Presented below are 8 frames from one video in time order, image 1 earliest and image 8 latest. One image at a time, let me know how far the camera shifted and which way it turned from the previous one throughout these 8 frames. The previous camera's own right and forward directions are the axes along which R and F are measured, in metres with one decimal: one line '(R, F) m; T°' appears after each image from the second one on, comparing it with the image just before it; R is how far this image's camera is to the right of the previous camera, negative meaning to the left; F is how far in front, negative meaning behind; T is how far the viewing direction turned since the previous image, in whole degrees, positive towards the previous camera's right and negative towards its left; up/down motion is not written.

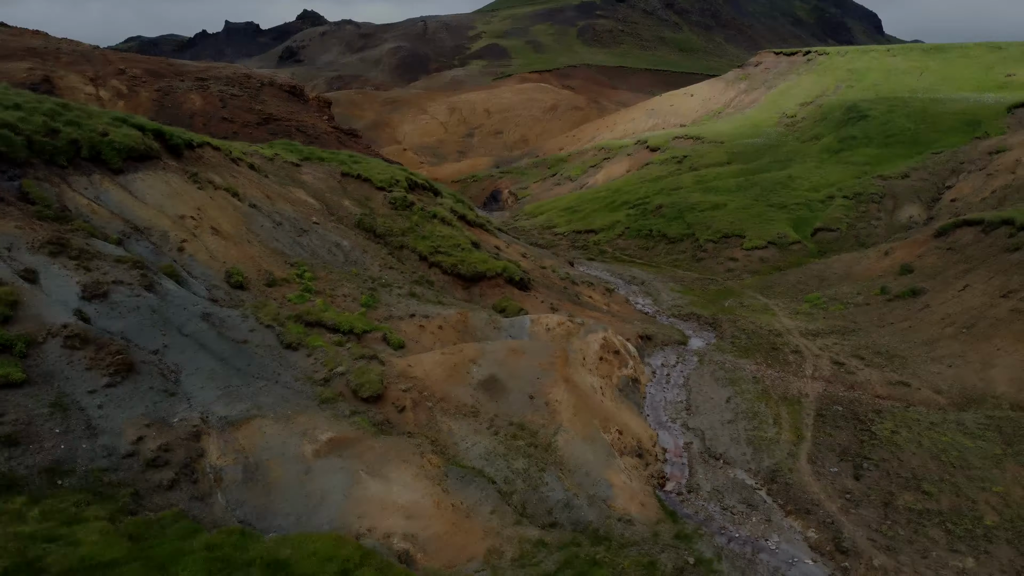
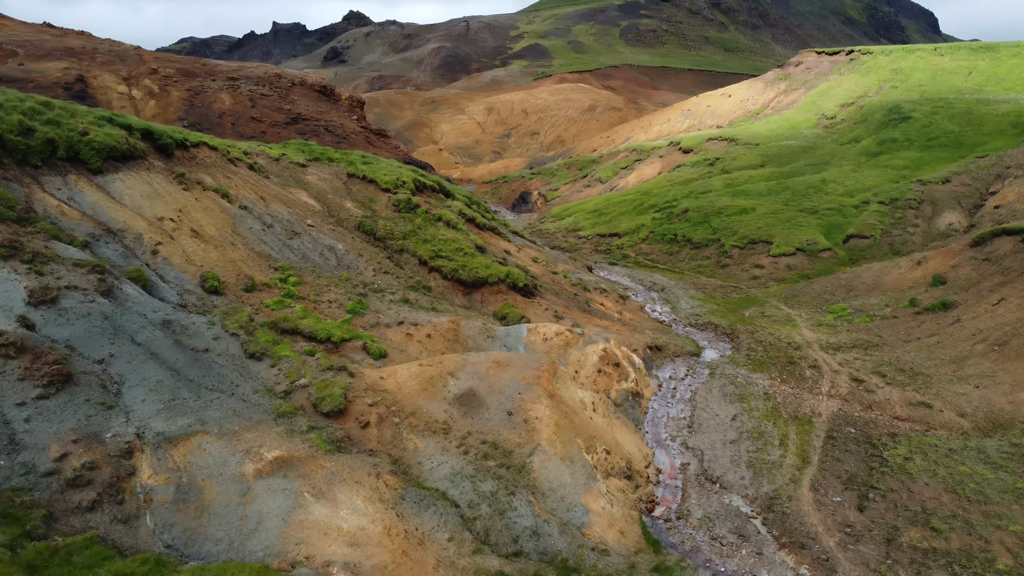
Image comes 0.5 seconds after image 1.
(+1.3, +1.0) m; -3°
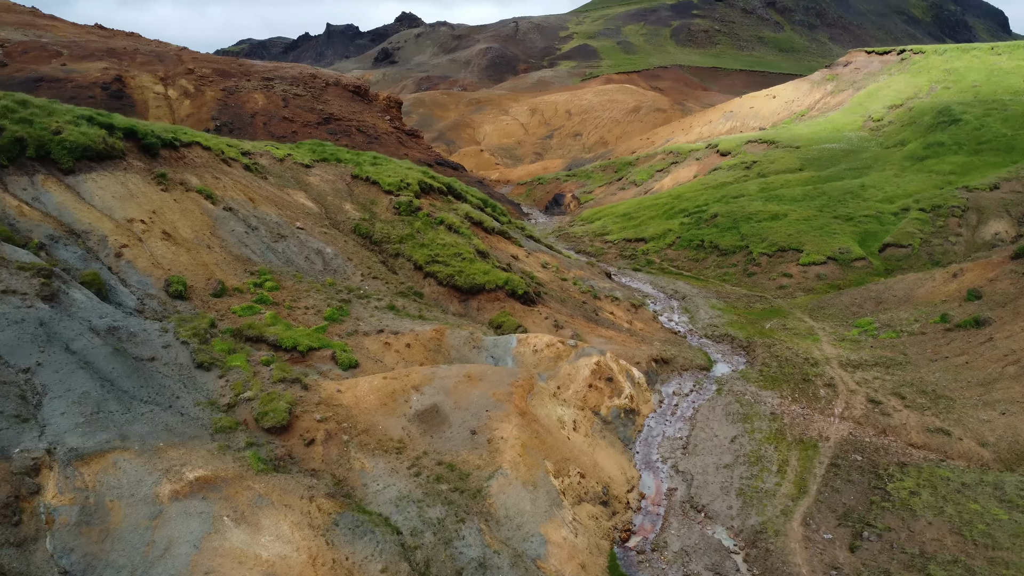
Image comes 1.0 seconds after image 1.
(+1.6, +1.0) m; -4°
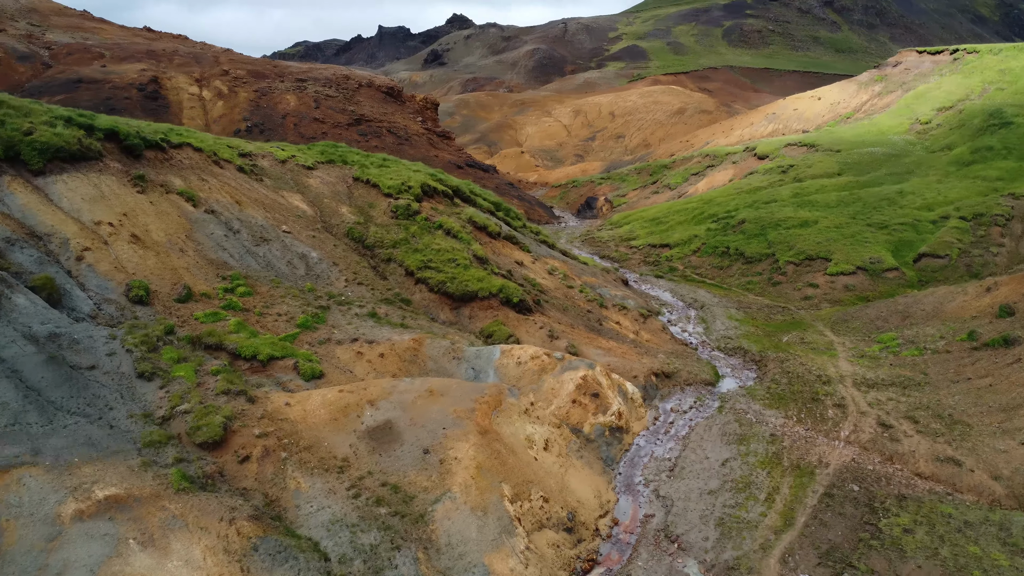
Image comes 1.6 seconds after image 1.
(+1.7, +0.9) m; -4°
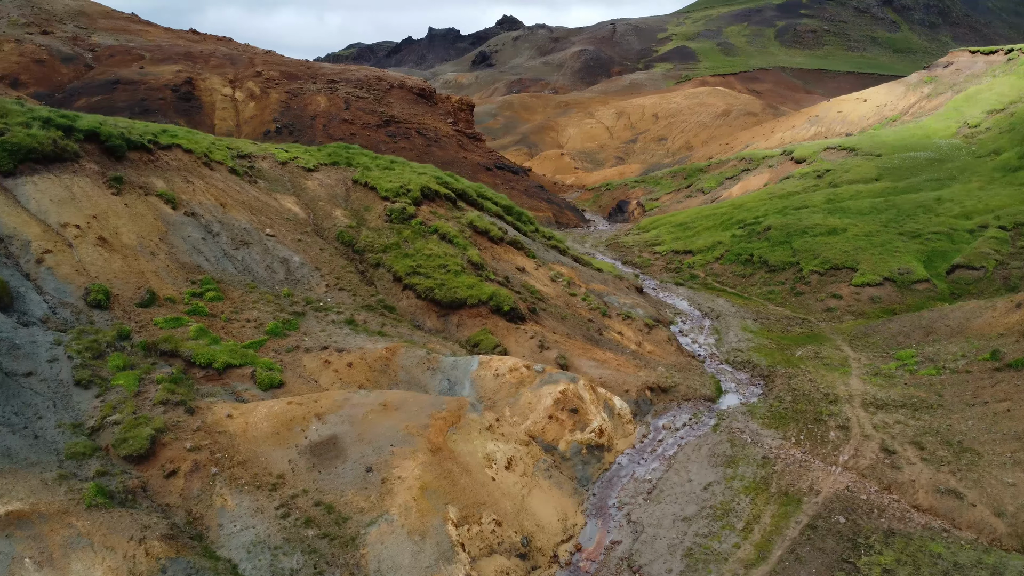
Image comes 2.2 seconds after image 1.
(+1.8, +0.8) m; -4°
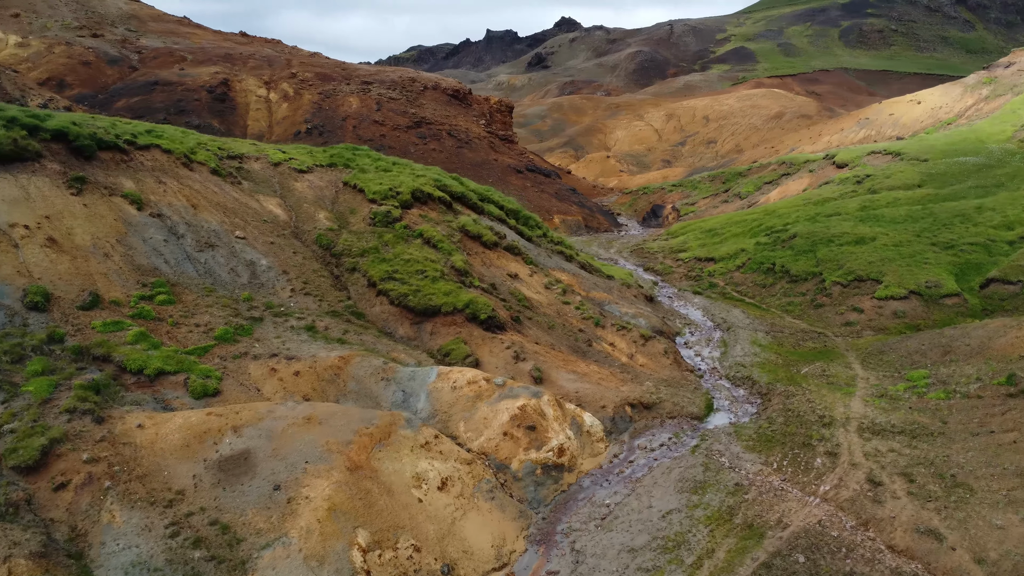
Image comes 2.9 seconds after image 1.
(+2.3, +1.0) m; -4°
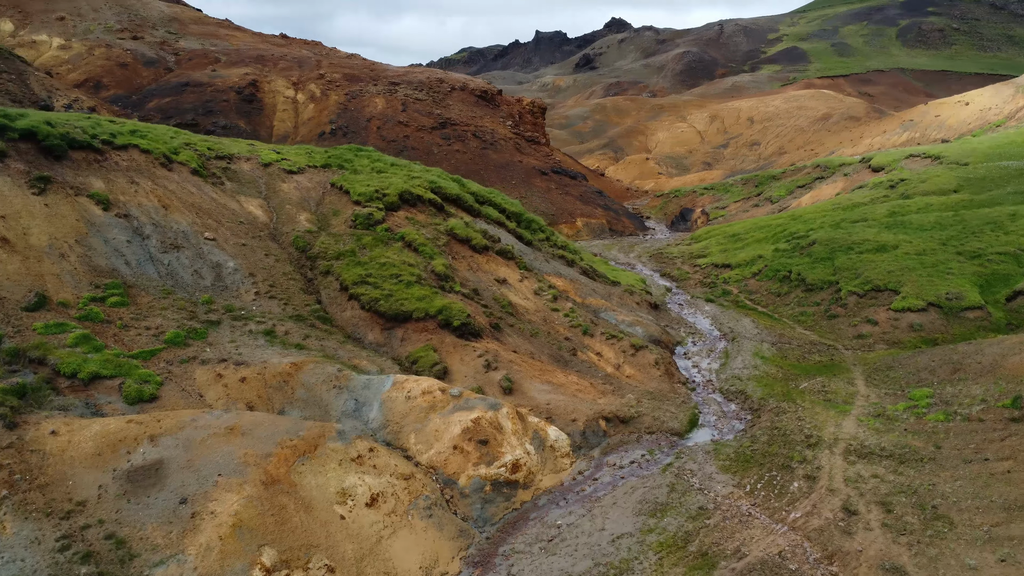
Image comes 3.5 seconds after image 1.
(+2.1, +0.9) m; -4°
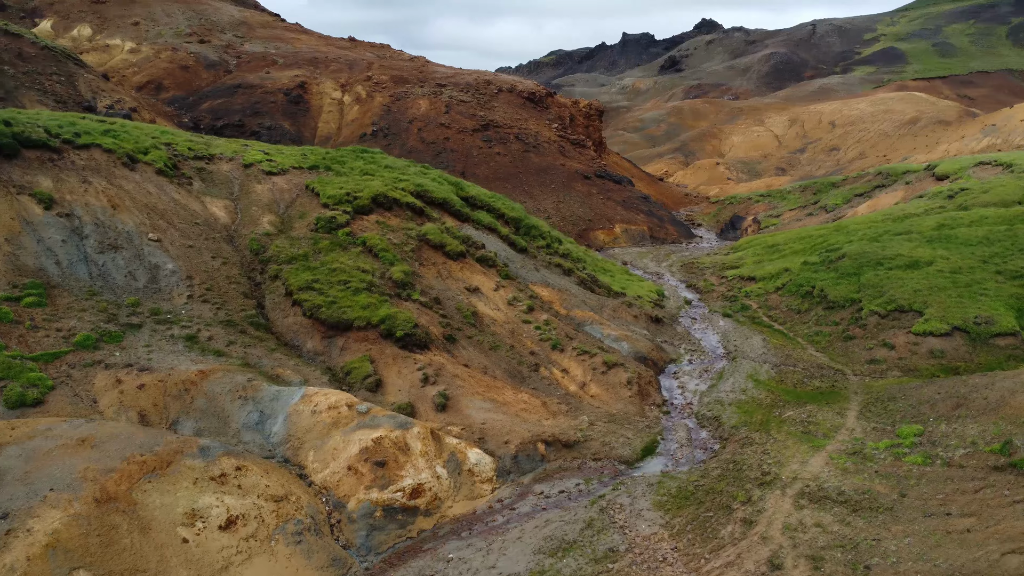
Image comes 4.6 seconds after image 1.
(+3.8, +1.5) m; -6°
